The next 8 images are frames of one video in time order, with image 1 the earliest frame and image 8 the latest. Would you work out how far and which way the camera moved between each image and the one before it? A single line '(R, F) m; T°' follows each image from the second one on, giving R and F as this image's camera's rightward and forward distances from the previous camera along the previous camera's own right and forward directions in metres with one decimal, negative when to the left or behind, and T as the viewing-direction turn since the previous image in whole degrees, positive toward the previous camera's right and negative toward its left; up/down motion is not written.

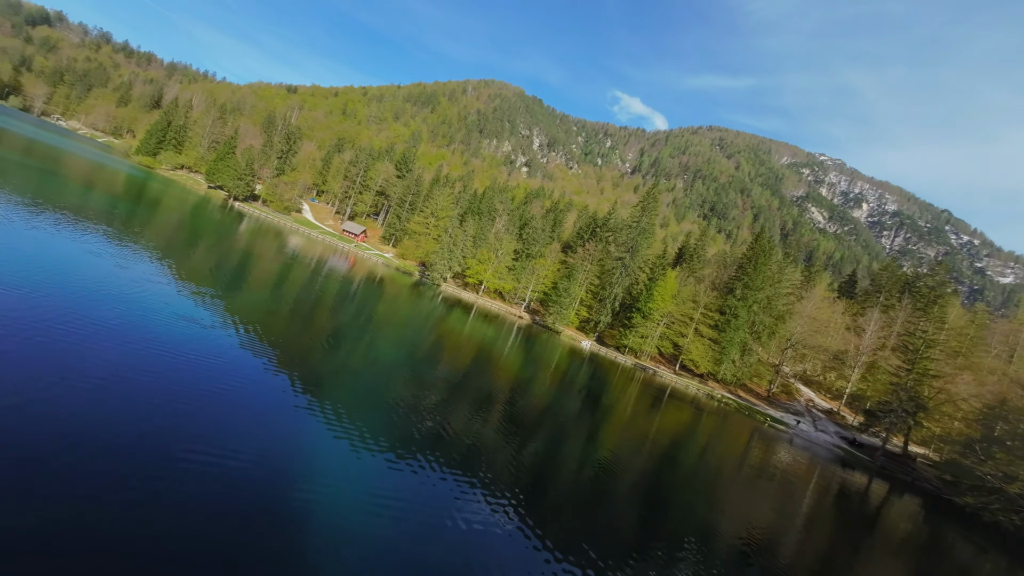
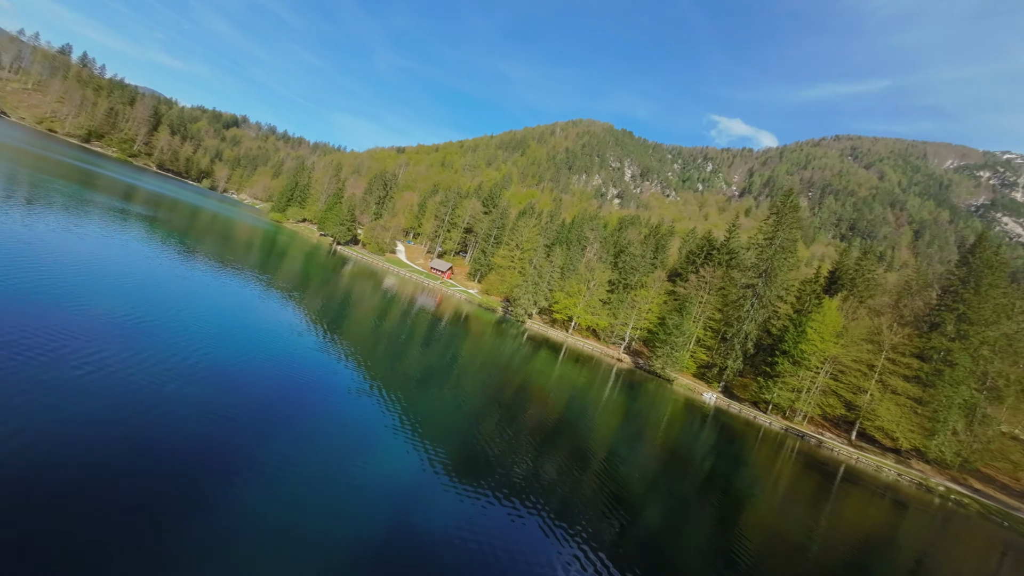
(-0.1, +7.5) m; -15°
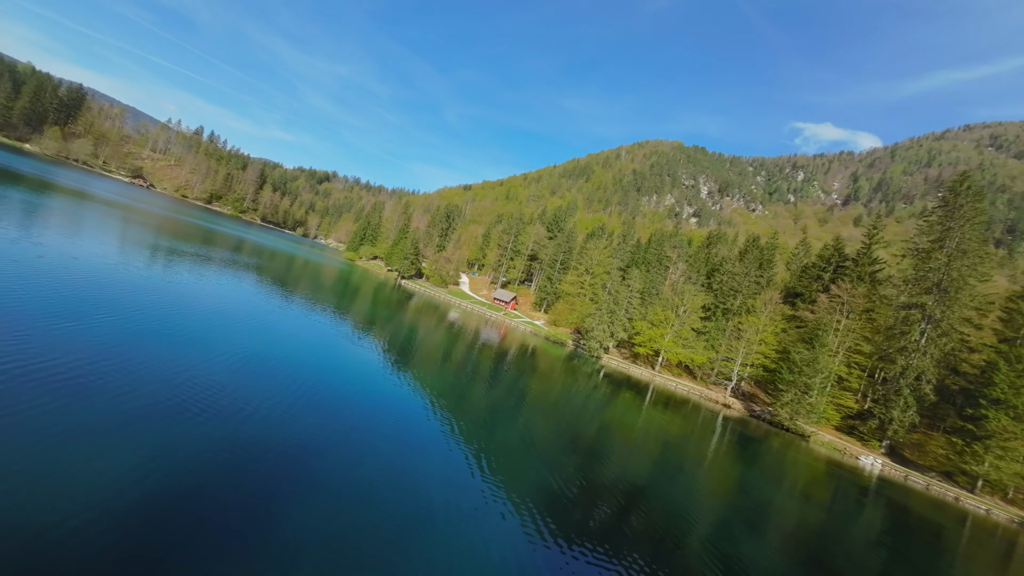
(-0.1, +6.7) m; -11°
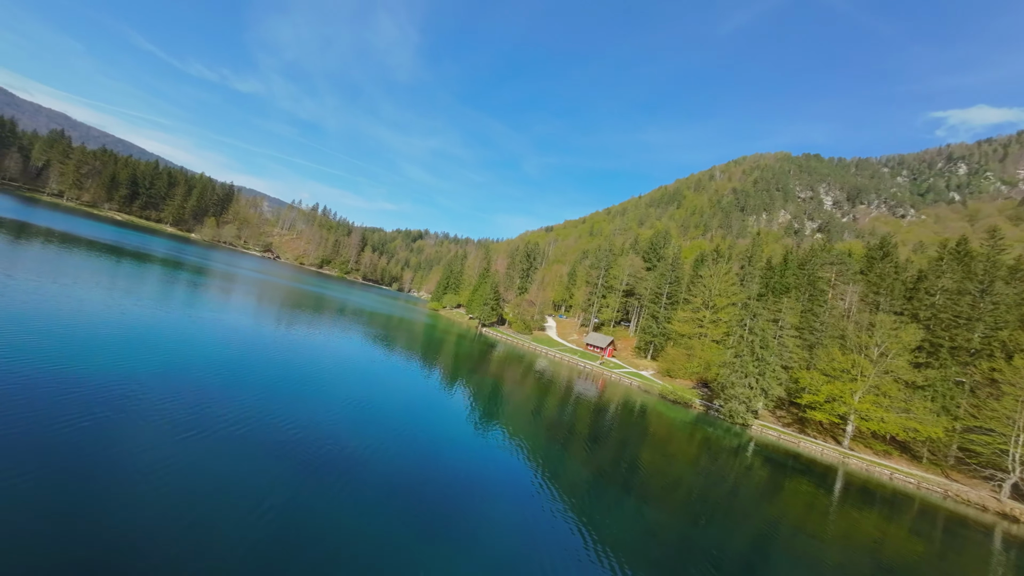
(-0.7, +9.3) m; -14°
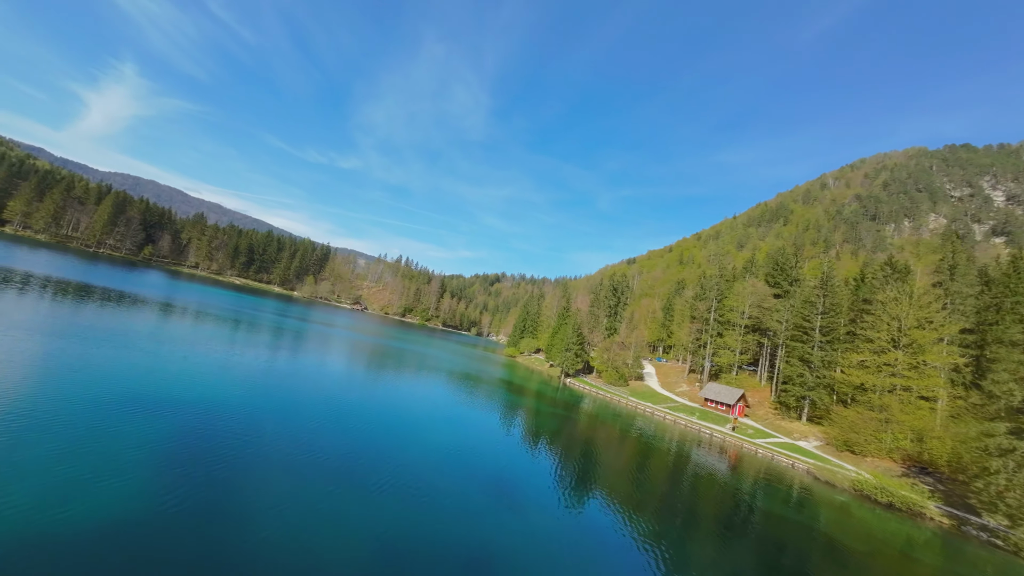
(-0.8, +9.2) m; -12°
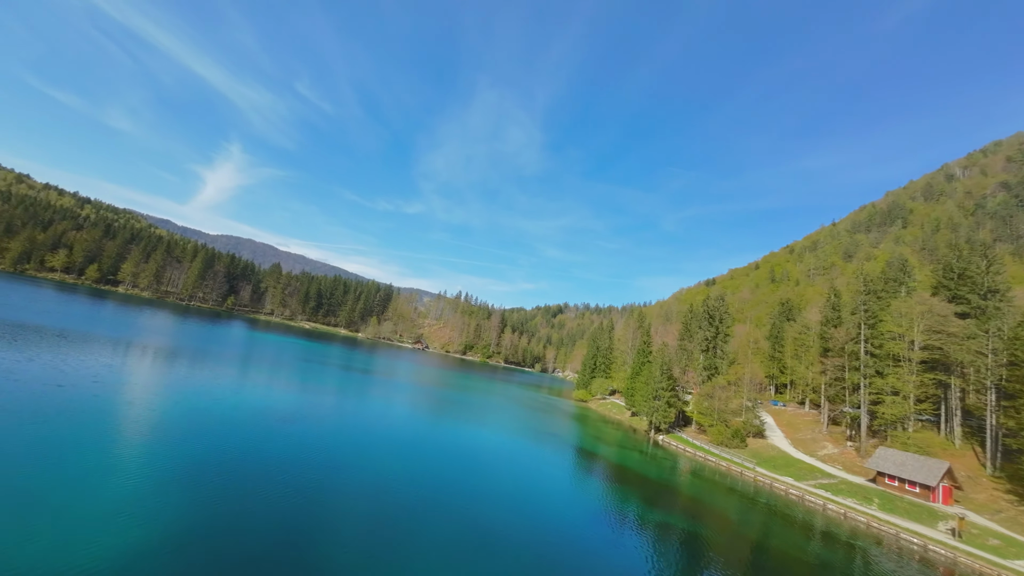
(-0.5, +9.3) m; -10°
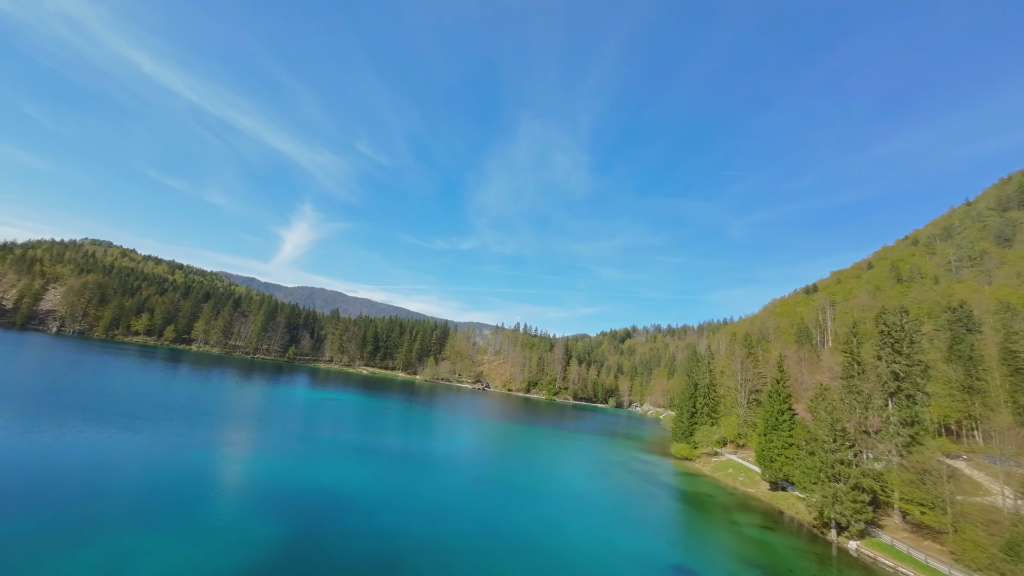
(-1.2, +11.8) m; -9°
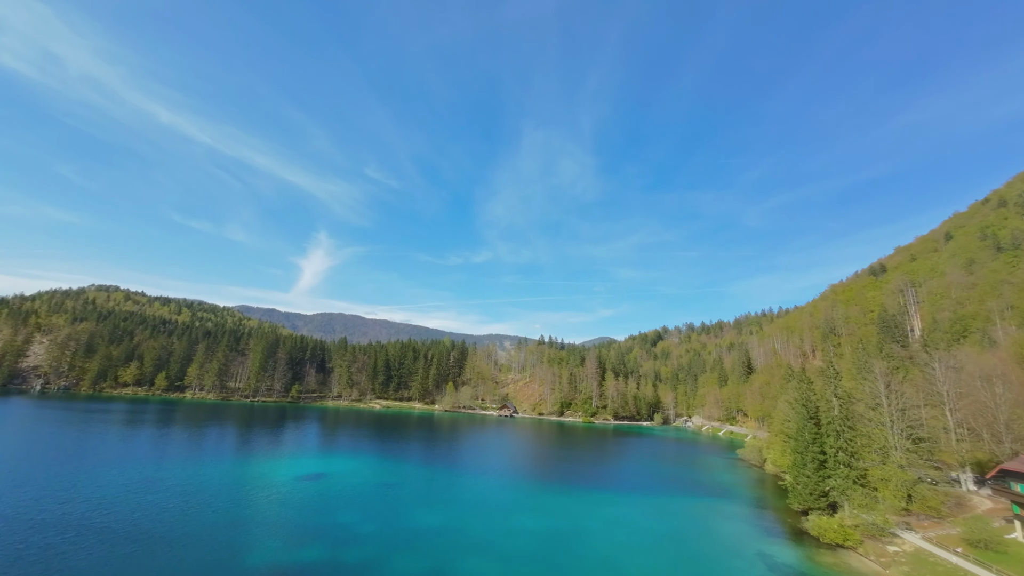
(-1.1, +15.0) m; -3°
